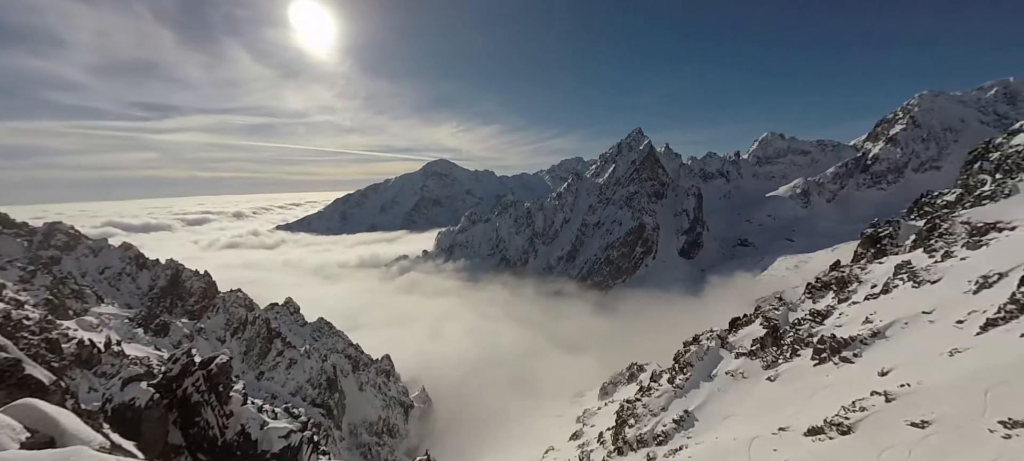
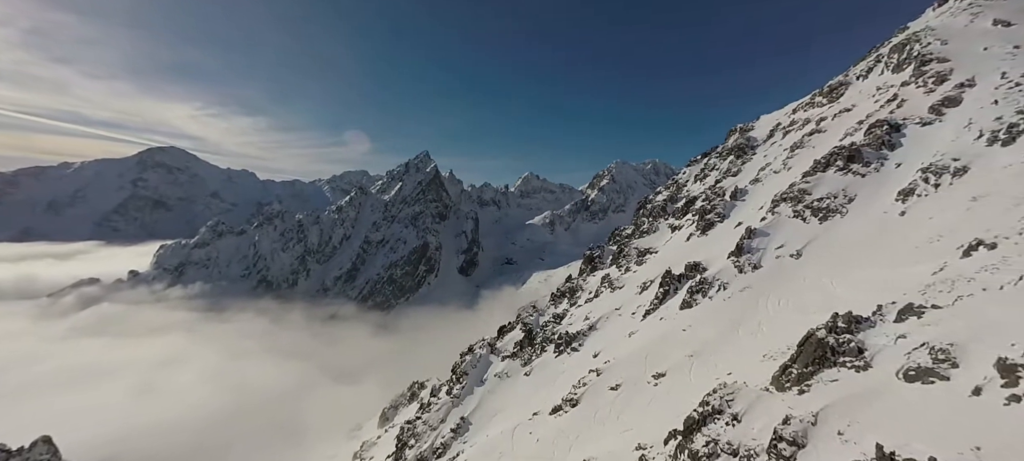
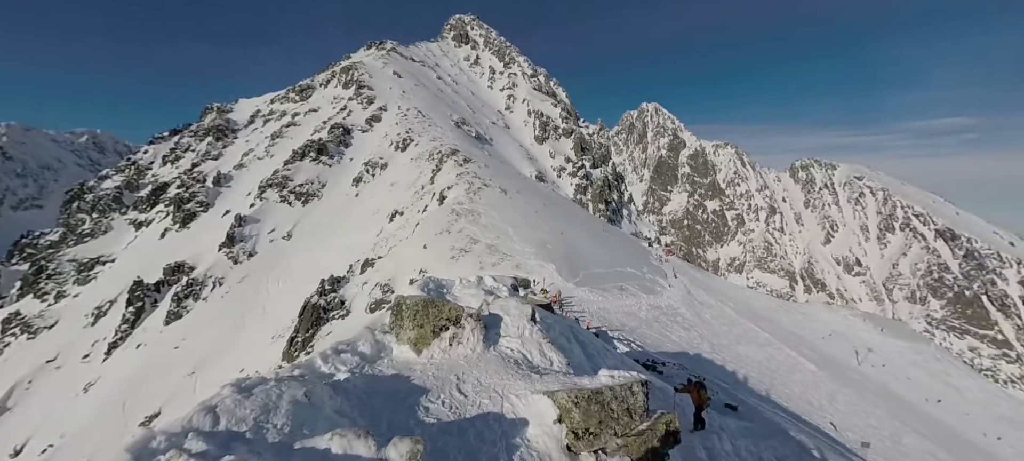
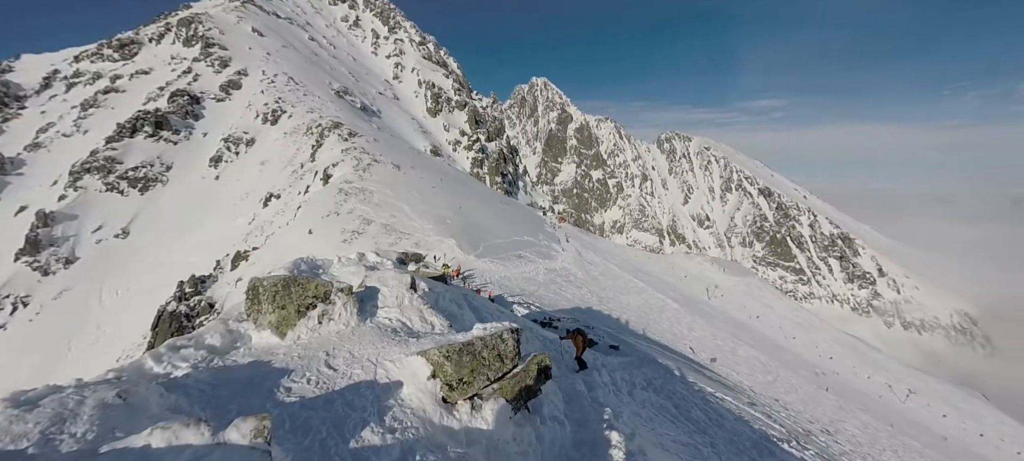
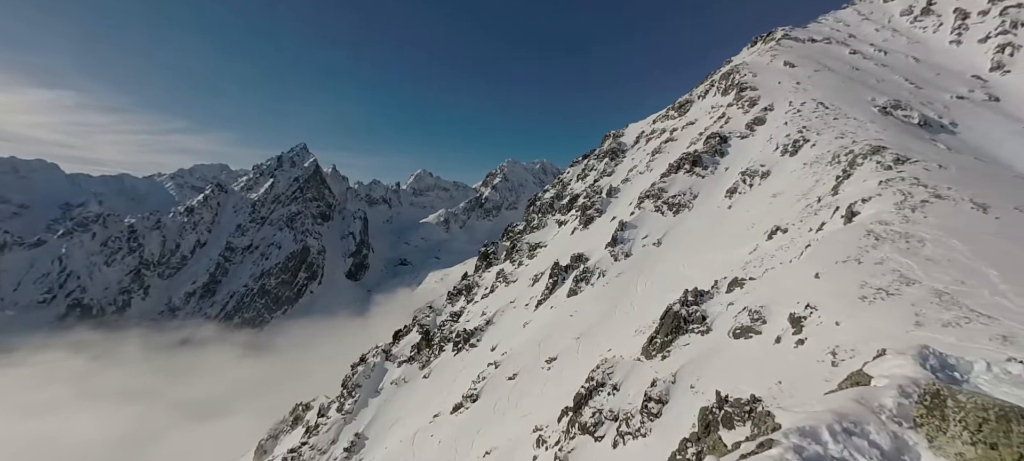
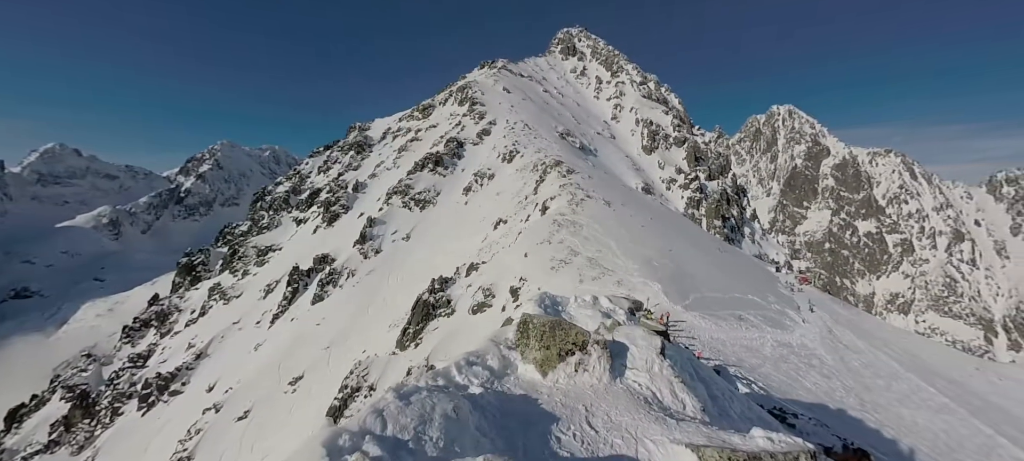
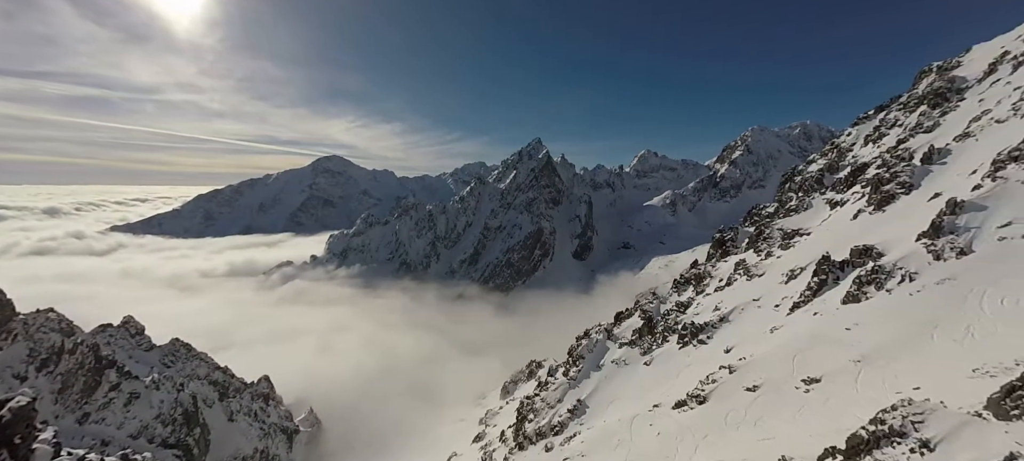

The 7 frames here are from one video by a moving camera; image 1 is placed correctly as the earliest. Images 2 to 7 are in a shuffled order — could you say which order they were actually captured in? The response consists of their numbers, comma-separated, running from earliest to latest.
7, 2, 5, 6, 3, 4
